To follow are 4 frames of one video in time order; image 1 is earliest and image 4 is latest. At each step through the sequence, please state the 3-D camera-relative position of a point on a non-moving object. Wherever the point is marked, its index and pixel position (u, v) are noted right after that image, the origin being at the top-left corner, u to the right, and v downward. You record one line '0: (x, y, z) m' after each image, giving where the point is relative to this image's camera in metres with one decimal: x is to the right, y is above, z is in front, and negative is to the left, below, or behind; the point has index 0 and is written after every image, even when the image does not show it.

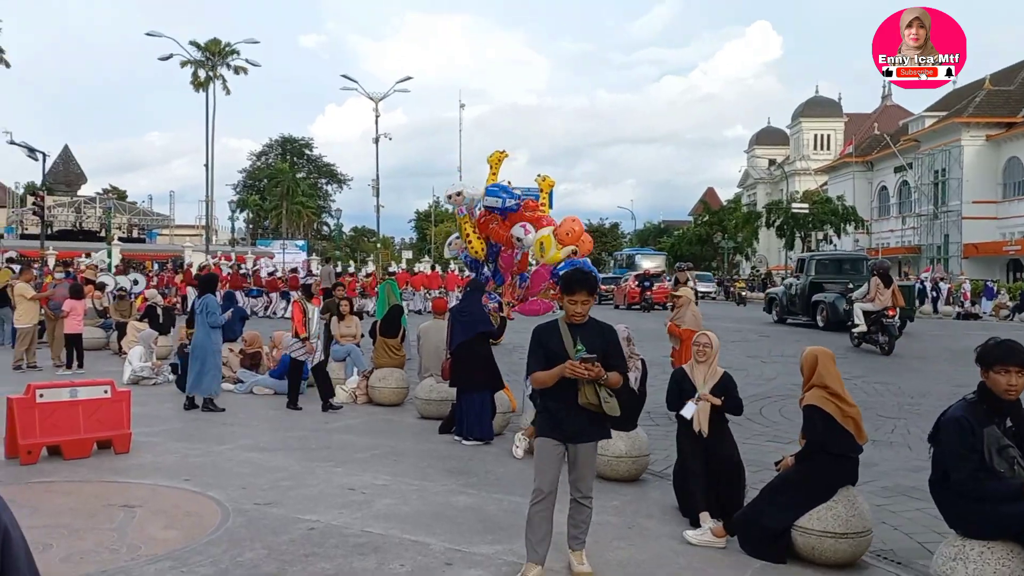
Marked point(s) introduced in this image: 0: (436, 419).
0: (-0.9, -1.6, +10.5) m
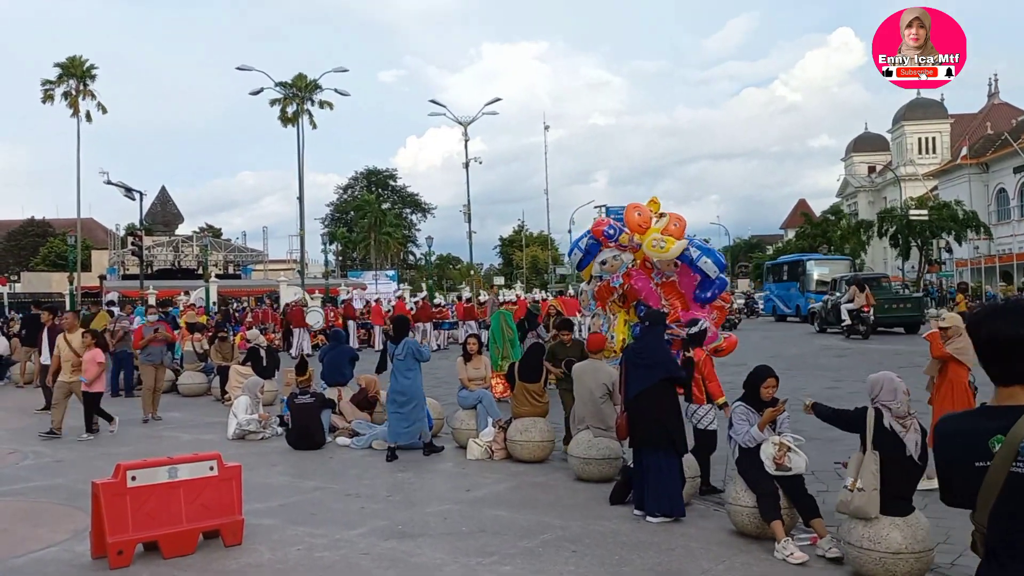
0: (+0.9, -1.9, +8.6) m
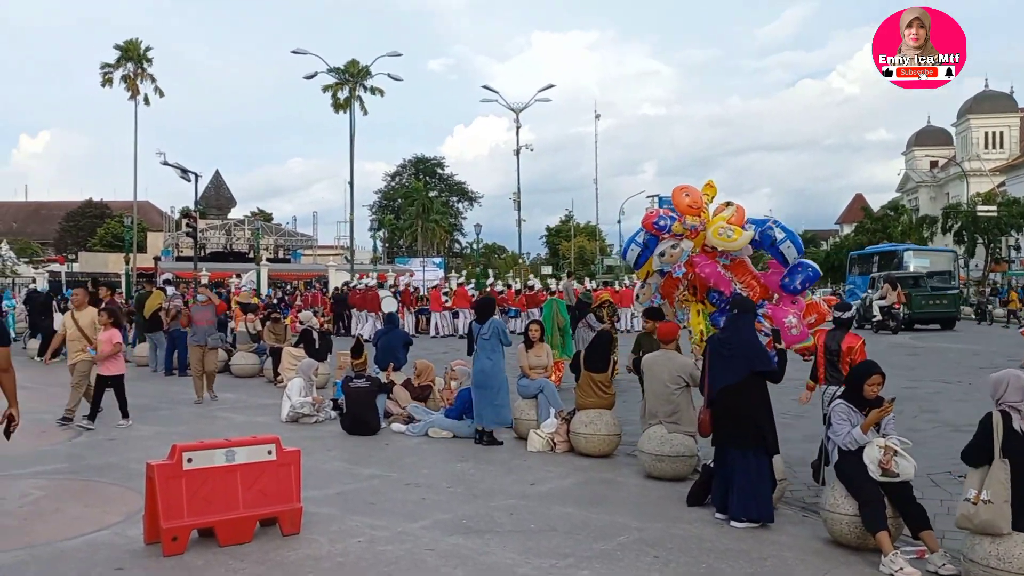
0: (+1.5, -1.8, +8.1) m
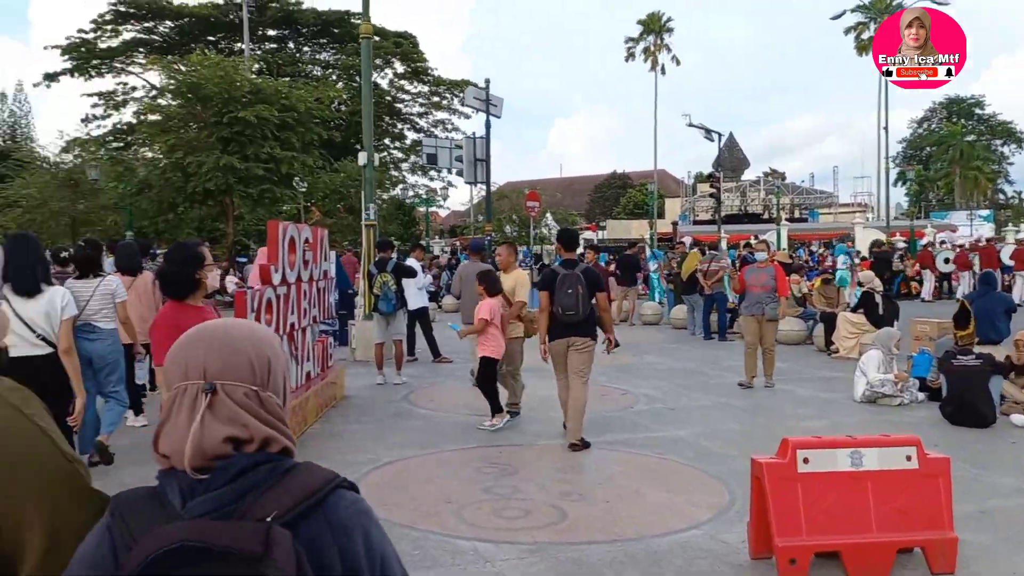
0: (+5.9, -1.4, +4.4) m
